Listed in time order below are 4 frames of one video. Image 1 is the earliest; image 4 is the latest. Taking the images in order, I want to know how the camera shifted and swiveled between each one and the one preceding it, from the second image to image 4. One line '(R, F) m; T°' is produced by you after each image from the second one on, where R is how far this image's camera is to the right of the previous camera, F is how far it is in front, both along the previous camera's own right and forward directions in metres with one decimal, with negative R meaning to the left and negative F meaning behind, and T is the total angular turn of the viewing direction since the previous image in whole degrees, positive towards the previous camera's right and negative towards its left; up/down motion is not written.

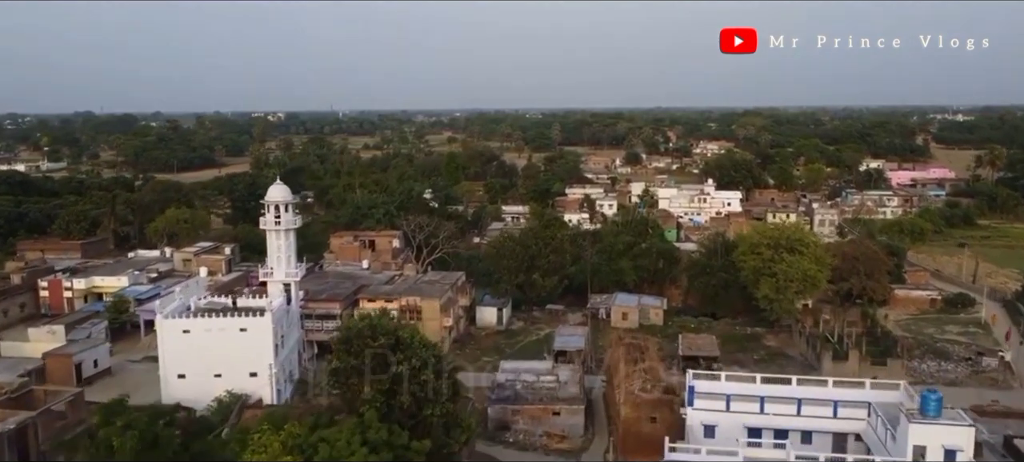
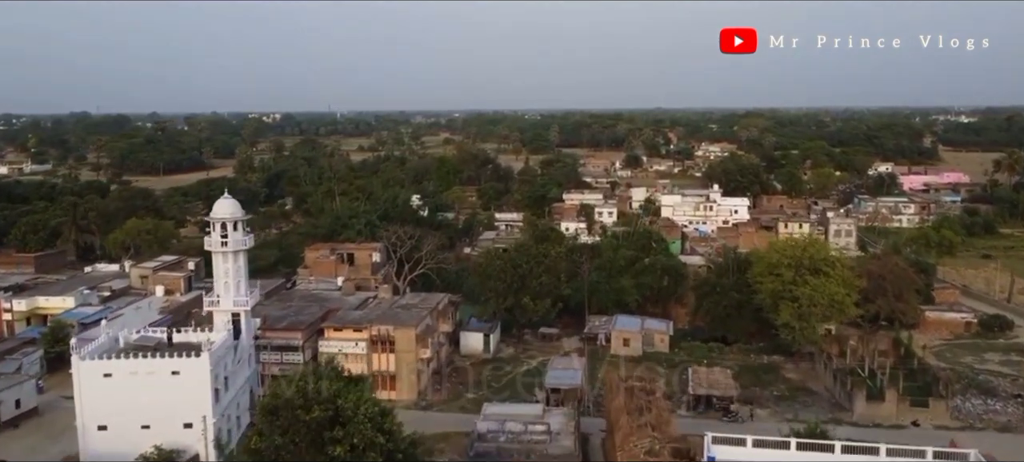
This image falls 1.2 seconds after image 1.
(+0.5, +4.3) m; 0°
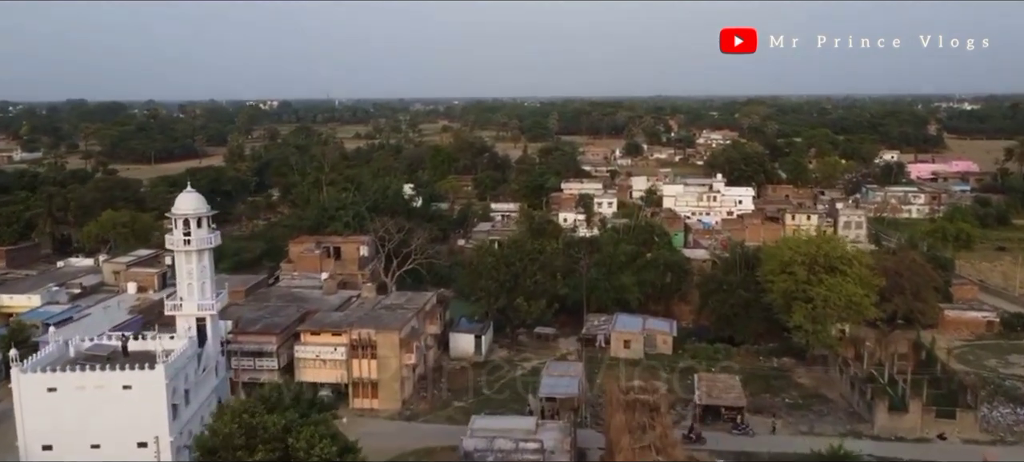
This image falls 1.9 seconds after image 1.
(+0.3, +2.4) m; 0°
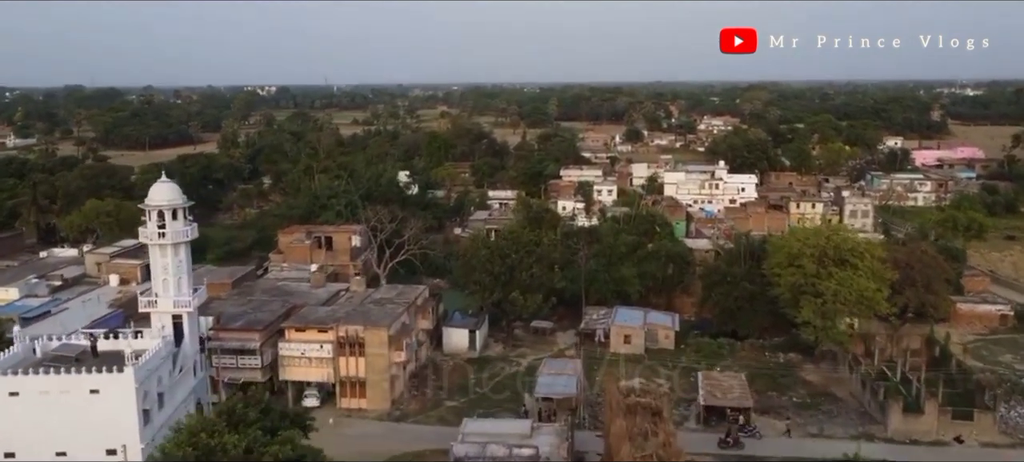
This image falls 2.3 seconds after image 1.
(+0.2, +1.4) m; 0°
